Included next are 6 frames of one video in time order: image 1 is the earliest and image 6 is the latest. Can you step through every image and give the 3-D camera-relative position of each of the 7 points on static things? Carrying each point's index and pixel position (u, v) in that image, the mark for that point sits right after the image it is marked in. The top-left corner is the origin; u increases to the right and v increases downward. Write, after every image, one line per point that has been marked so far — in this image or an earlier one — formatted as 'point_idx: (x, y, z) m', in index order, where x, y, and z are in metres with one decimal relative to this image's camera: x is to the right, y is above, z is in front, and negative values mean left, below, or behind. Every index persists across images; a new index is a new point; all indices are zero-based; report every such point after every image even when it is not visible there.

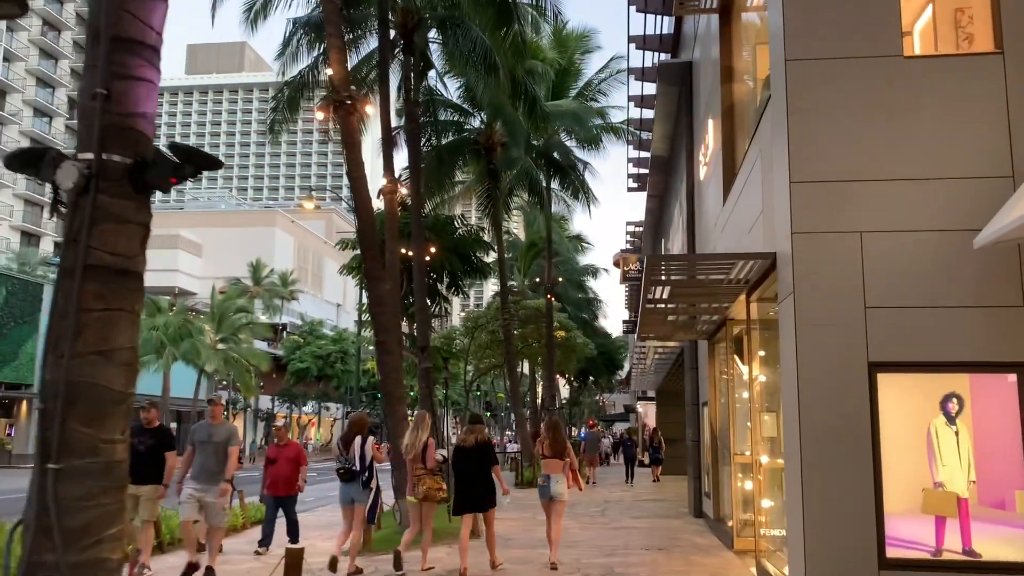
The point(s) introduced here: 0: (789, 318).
0: (+2.1, -0.2, +6.7) m
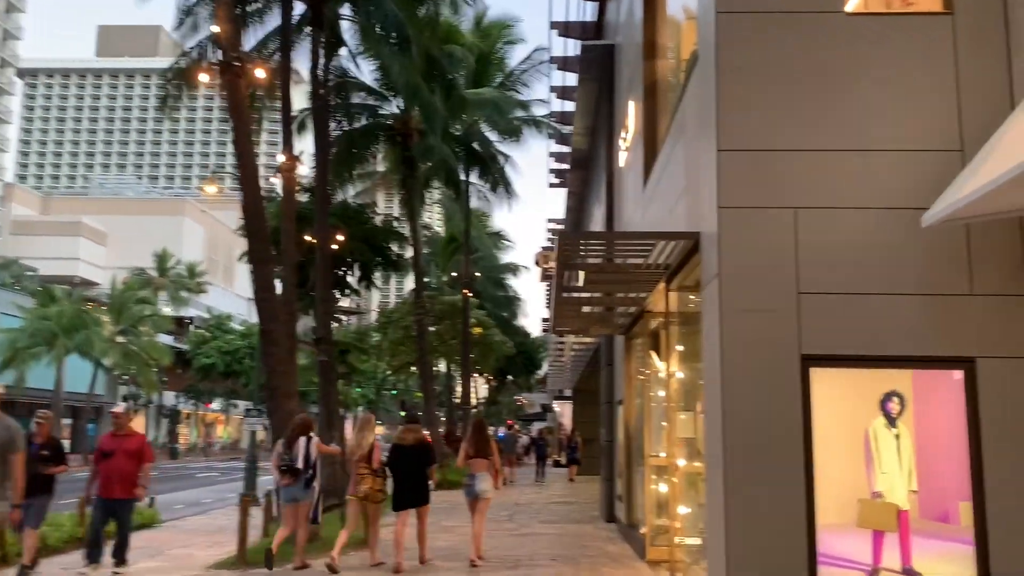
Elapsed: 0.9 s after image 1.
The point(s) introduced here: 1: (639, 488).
0: (+1.4, -0.1, +5.9) m
1: (+1.7, -2.6, +11.5) m
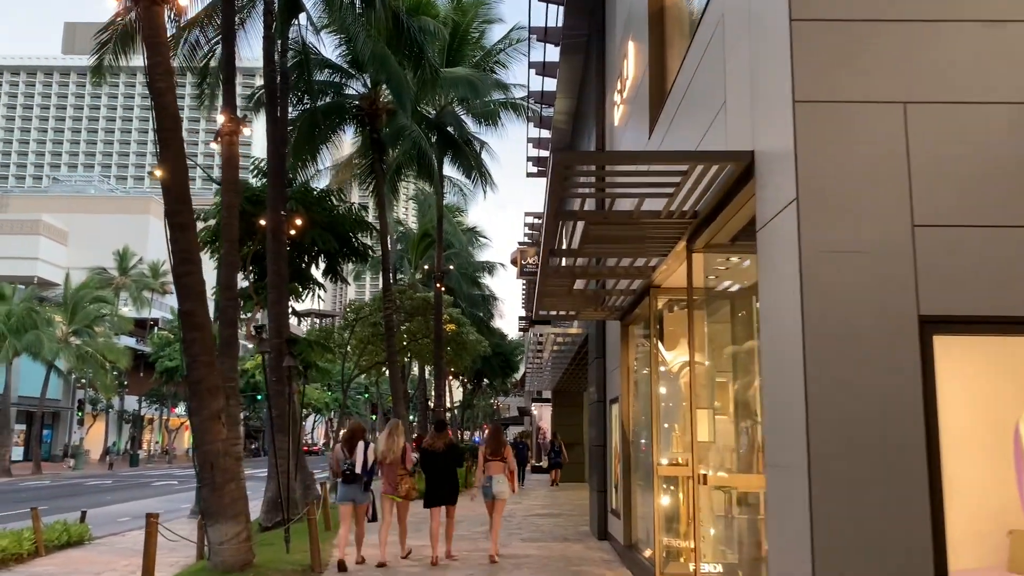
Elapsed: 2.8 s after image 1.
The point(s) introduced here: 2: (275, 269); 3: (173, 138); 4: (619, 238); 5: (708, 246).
0: (+1.3, +0.2, +4.1) m
1: (+1.5, -2.3, +9.6) m
2: (-4.6, +0.4, +17.0) m
3: (-3.5, +1.5, +8.9) m
4: (+0.8, +0.4, +6.6) m
5: (+1.4, +0.3, +6.3) m
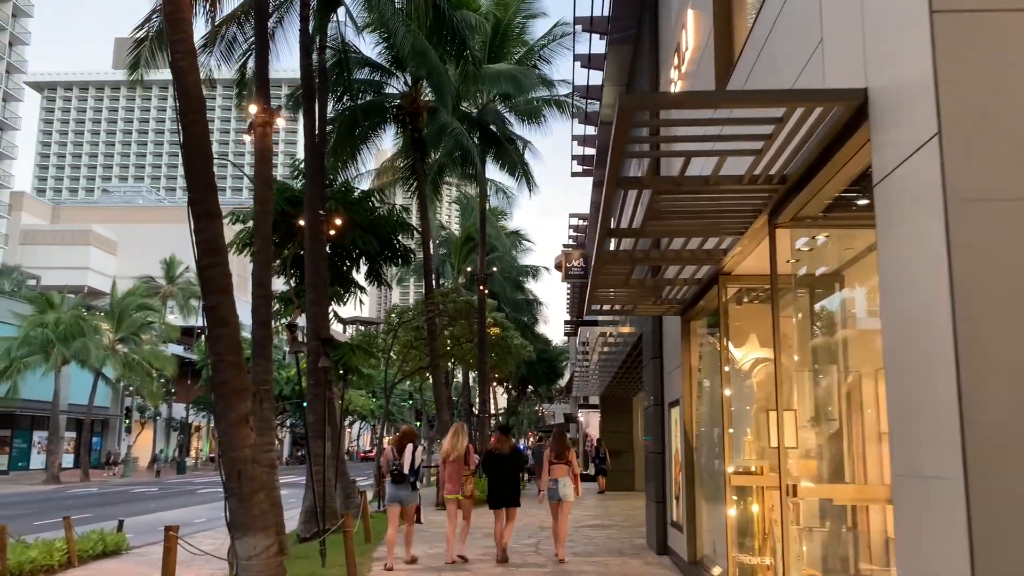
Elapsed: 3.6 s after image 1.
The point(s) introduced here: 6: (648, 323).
0: (+1.5, +0.3, +3.2) m
1: (+2.0, -2.2, +8.7) m
2: (-3.7, +0.3, +16.5) m
3: (-3.0, +1.6, +8.3) m
4: (+1.1, +0.5, +5.7) m
5: (+1.8, +0.4, +5.5) m
6: (+1.8, -0.5, +11.7) m
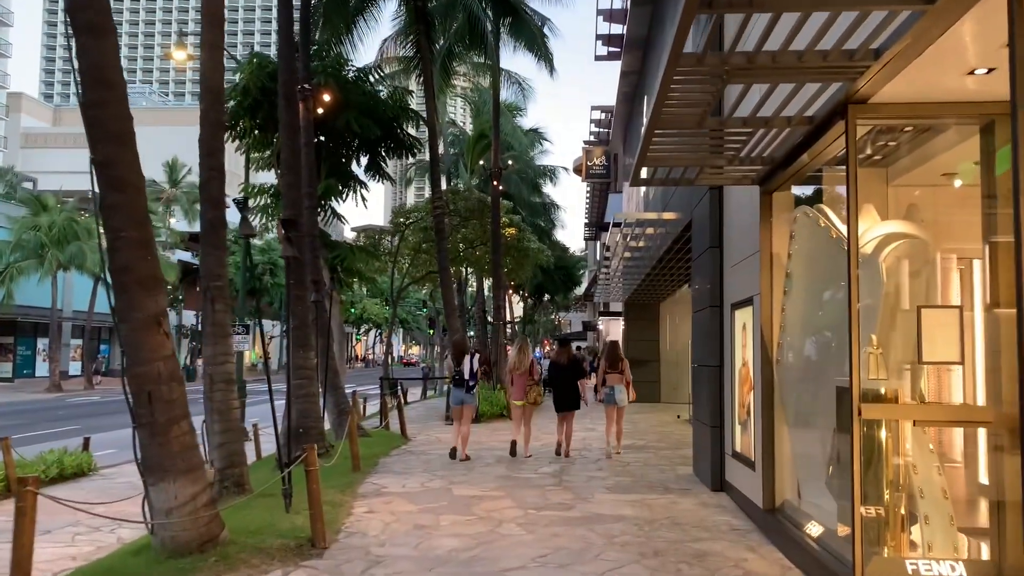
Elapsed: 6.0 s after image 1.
0: (+1.5, +0.8, +0.7) m
1: (+2.1, -1.2, +6.5) m
2: (-3.4, +2.2, +14.0) m
3: (-2.9, +2.6, +5.7) m
4: (+1.2, +1.2, +3.2) m
5: (+1.8, +1.1, +2.9) m
6: (+2.0, +0.9, +9.3) m
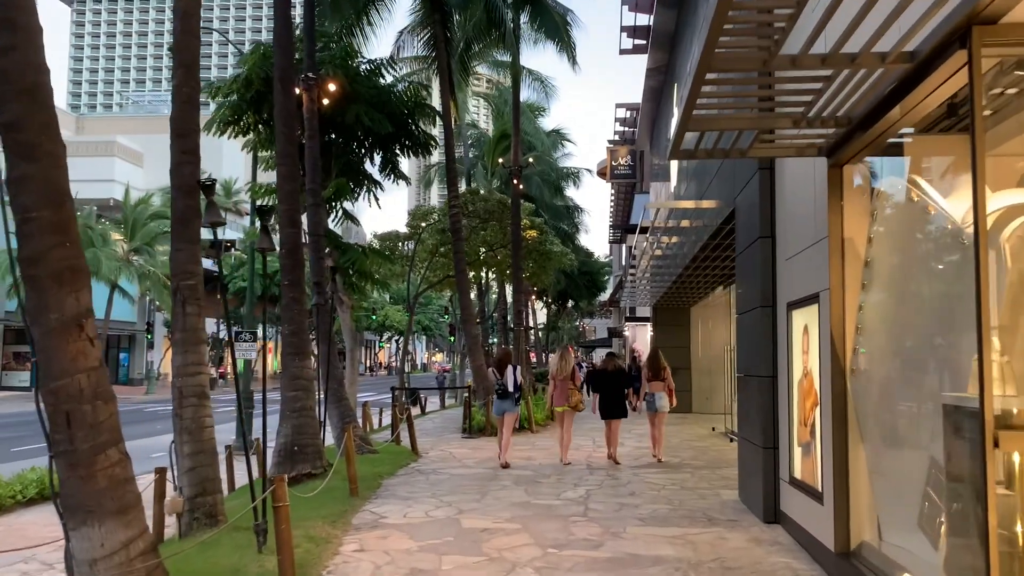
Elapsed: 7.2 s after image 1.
0: (+1.5, +0.9, -0.5) m
1: (+2.2, -1.1, +5.2) m
2: (-3.2, +2.1, +12.9) m
3: (-2.8, +2.6, +4.6) m
4: (+1.2, +1.3, +2.0) m
5: (+1.8, +1.2, +1.7) m
6: (+2.2, +0.9, +8.0) m
